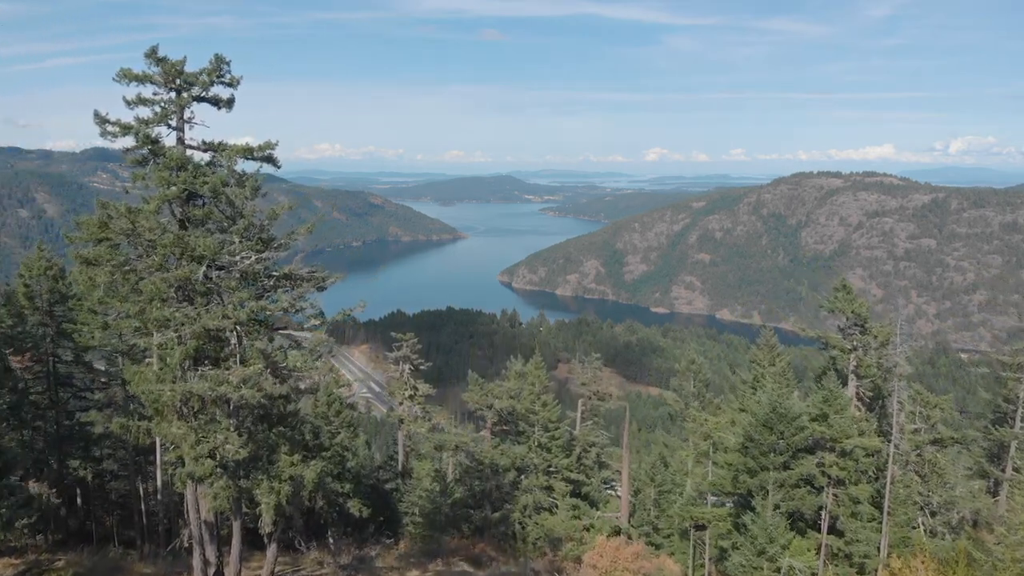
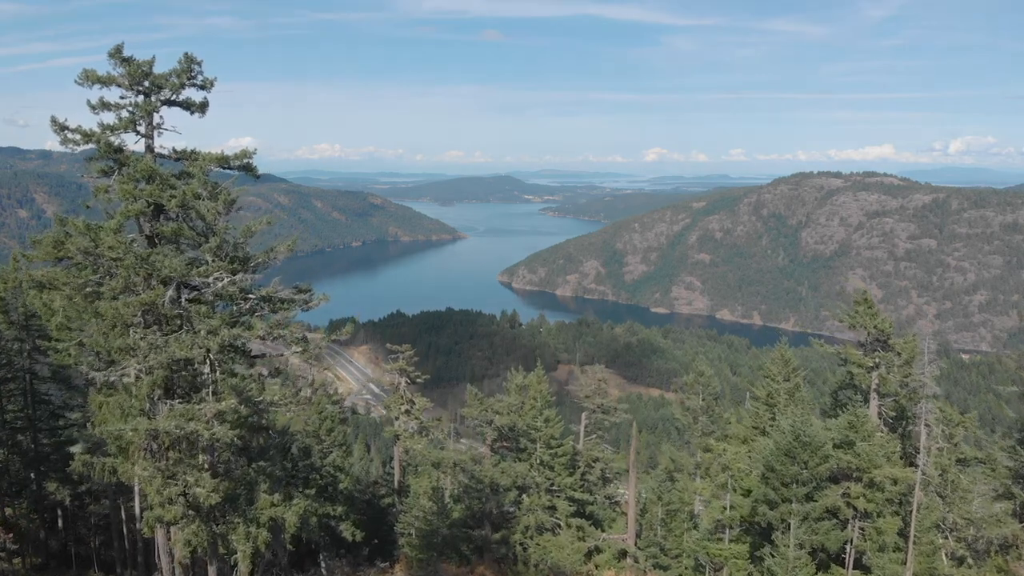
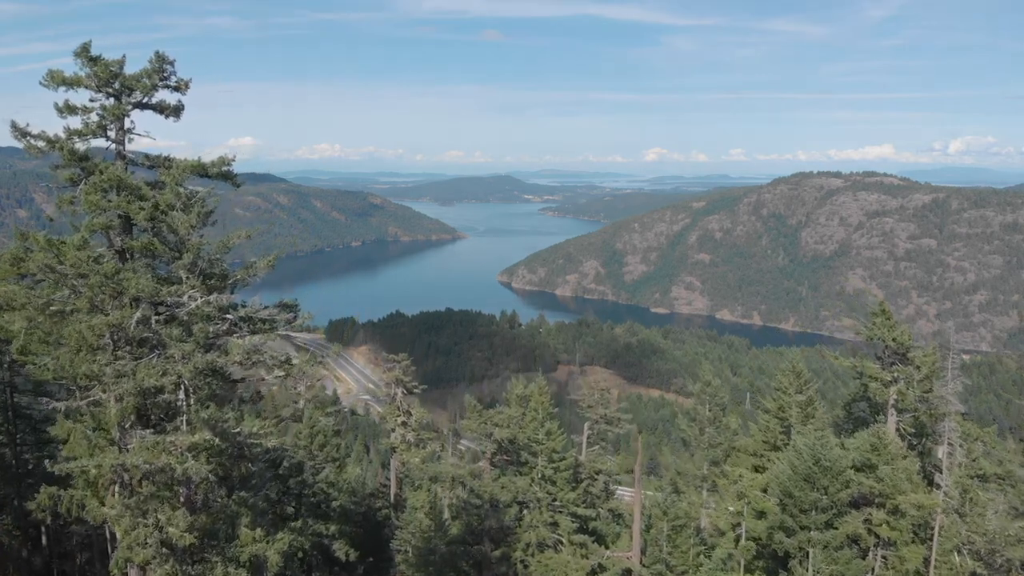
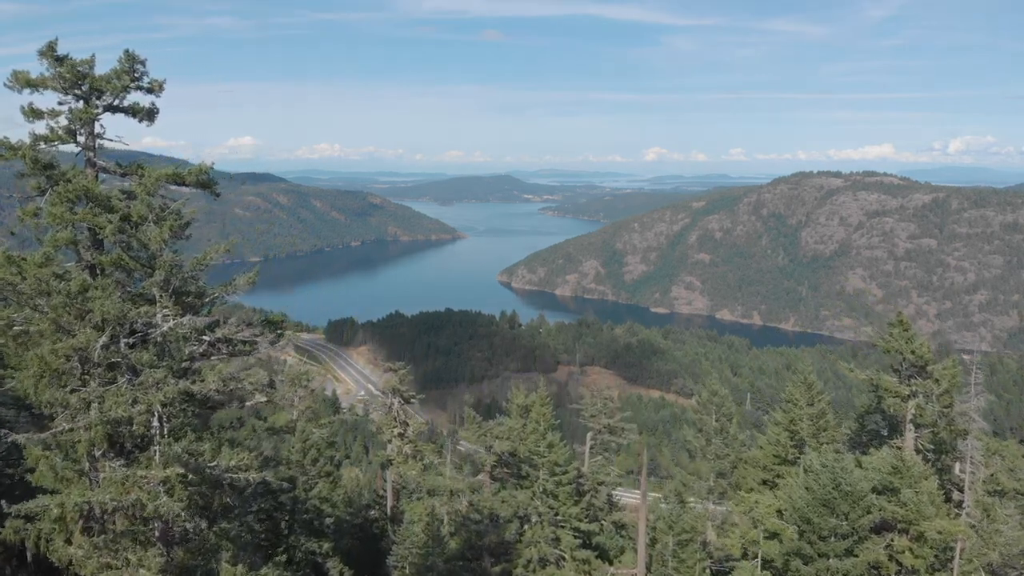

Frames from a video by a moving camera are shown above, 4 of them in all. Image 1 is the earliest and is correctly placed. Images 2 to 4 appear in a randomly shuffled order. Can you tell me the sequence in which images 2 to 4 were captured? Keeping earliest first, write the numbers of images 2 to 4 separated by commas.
2, 3, 4
